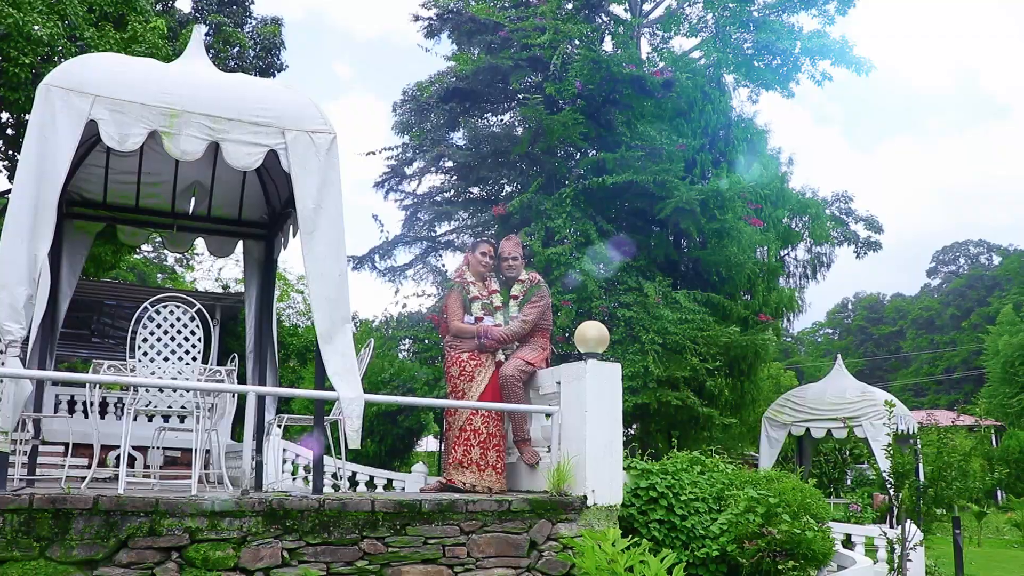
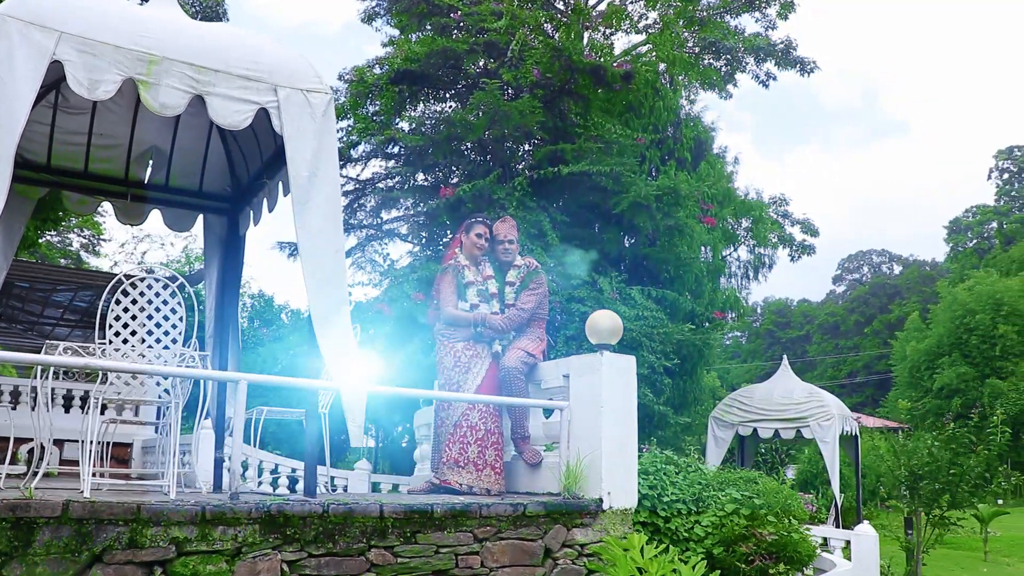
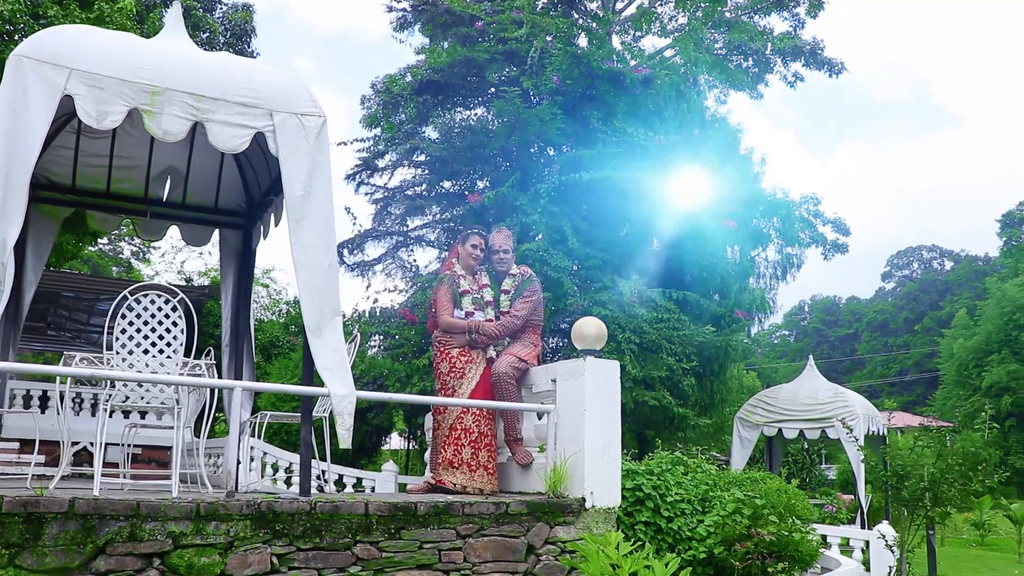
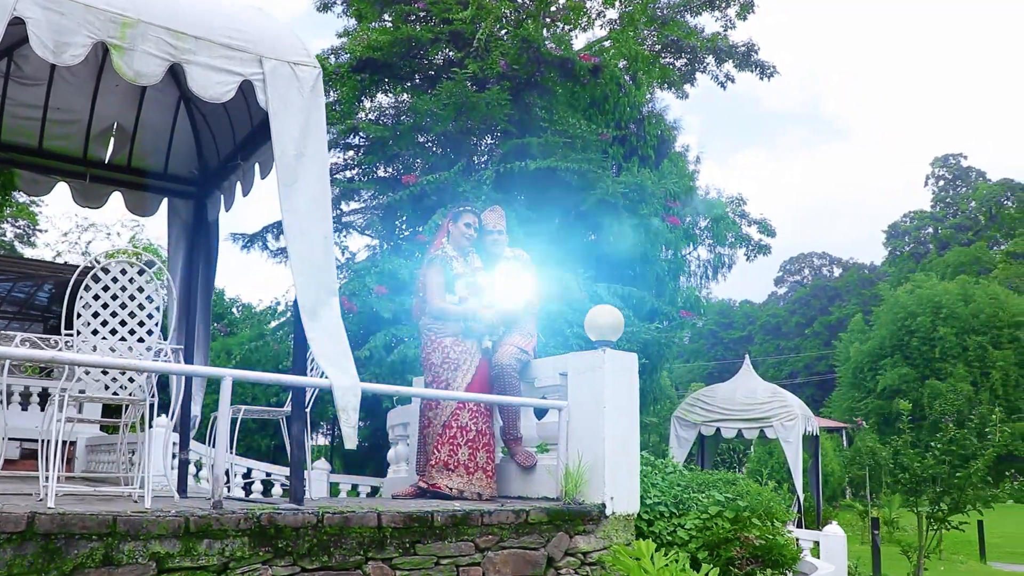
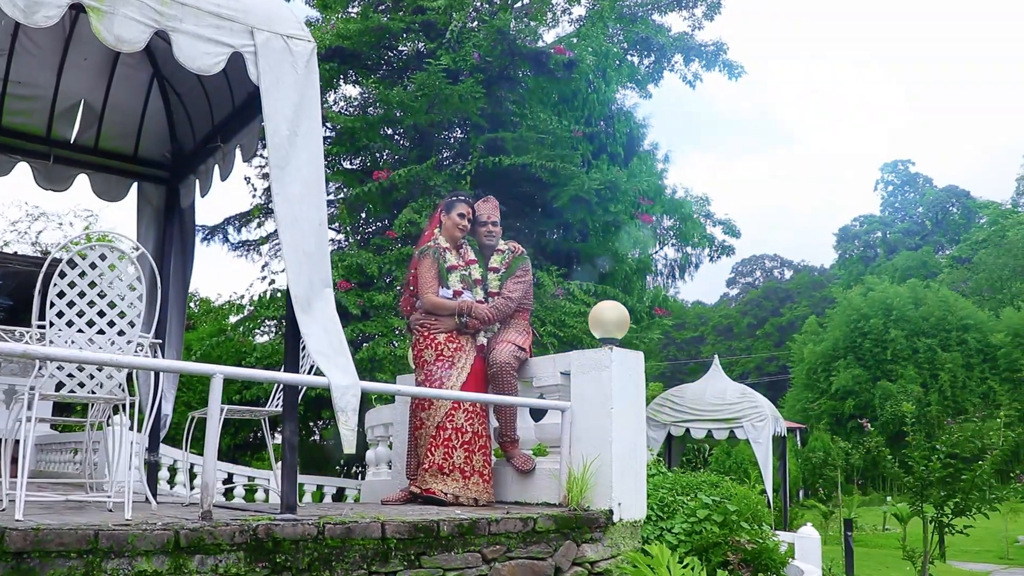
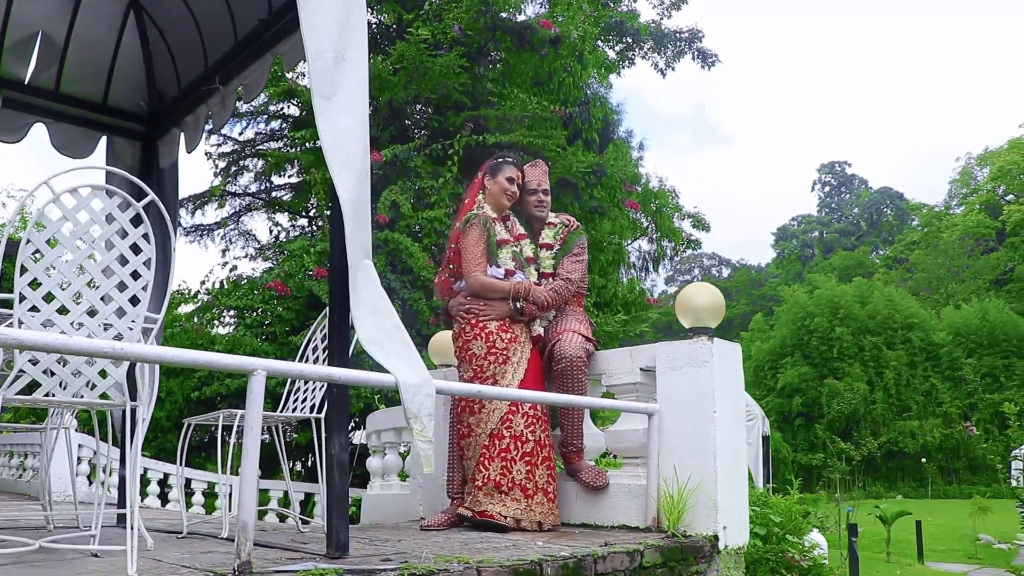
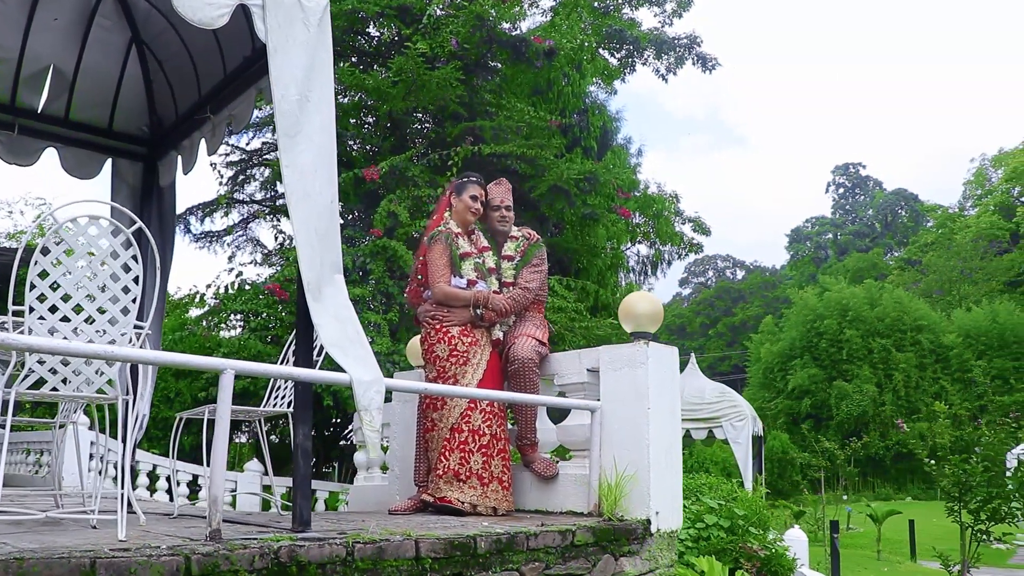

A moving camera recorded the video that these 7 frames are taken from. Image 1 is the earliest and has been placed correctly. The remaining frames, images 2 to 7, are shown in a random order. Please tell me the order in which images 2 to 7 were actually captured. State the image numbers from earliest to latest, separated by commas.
3, 2, 4, 5, 7, 6
